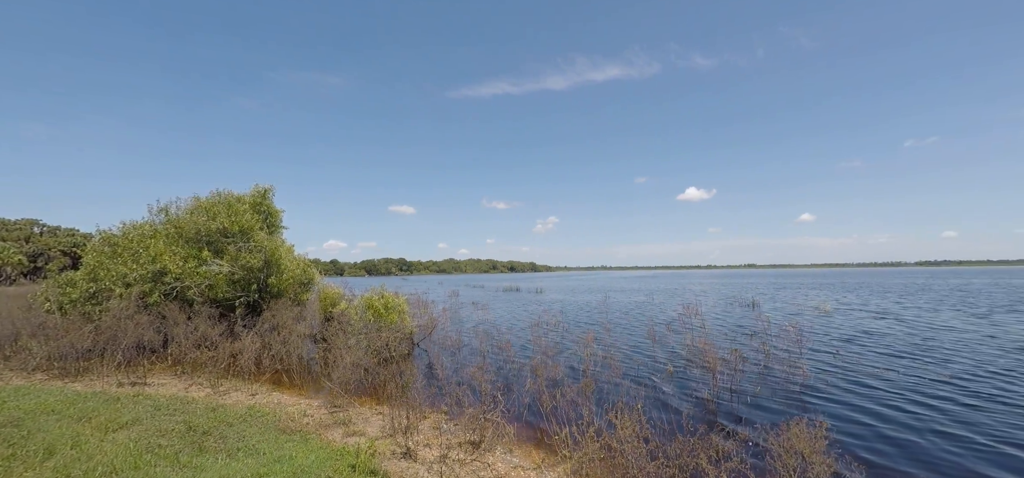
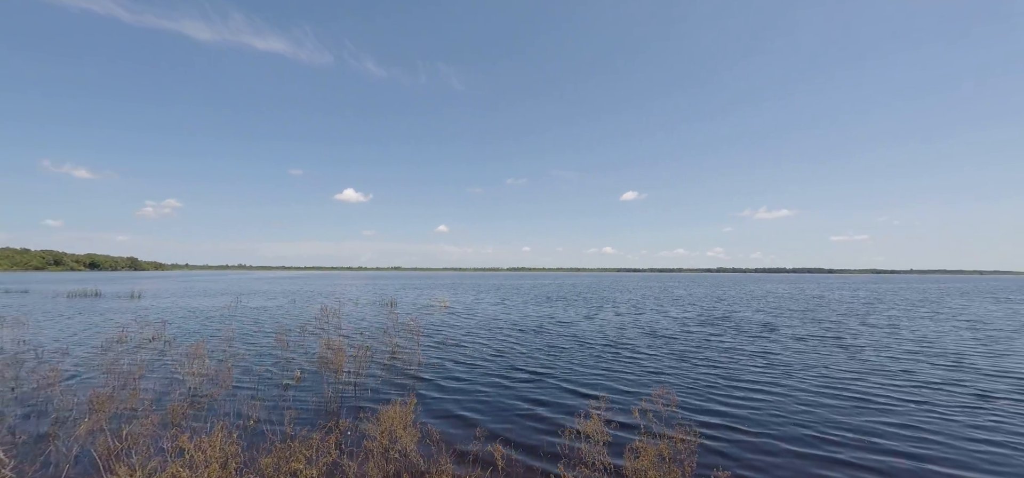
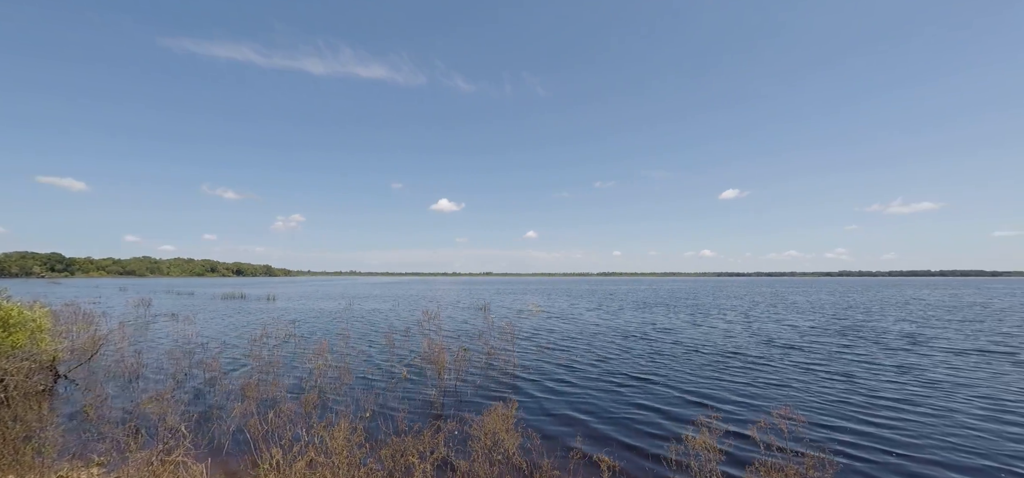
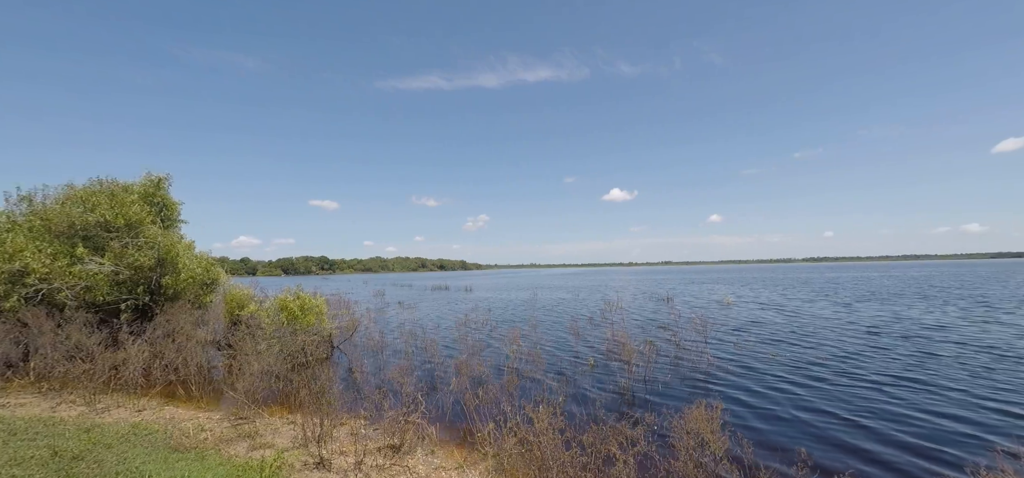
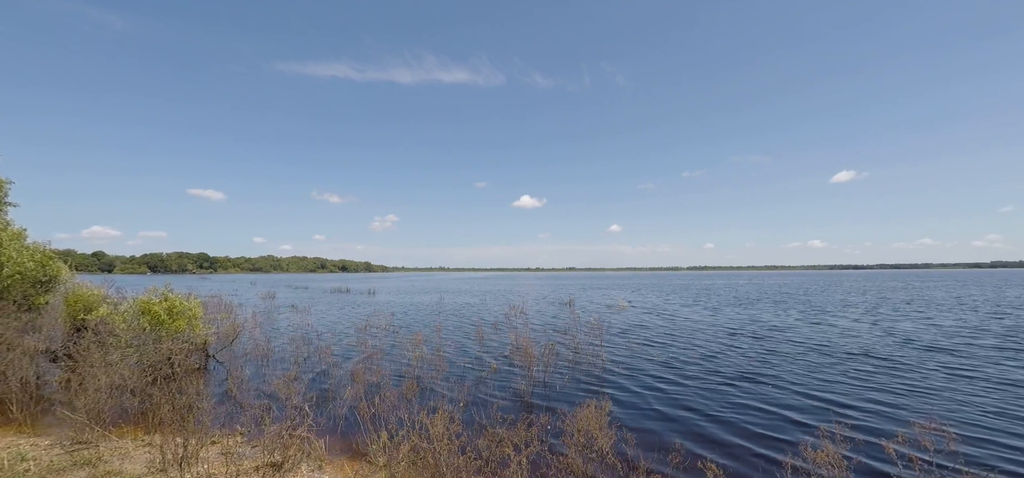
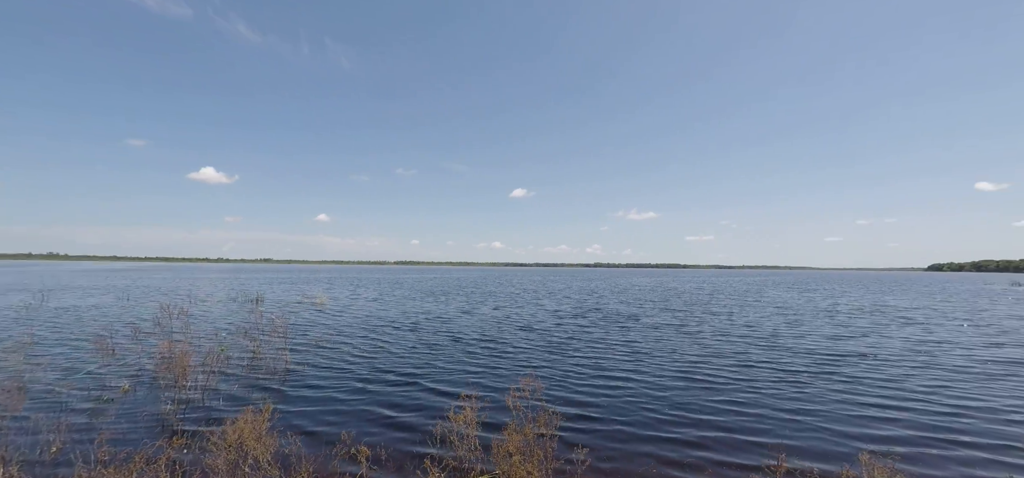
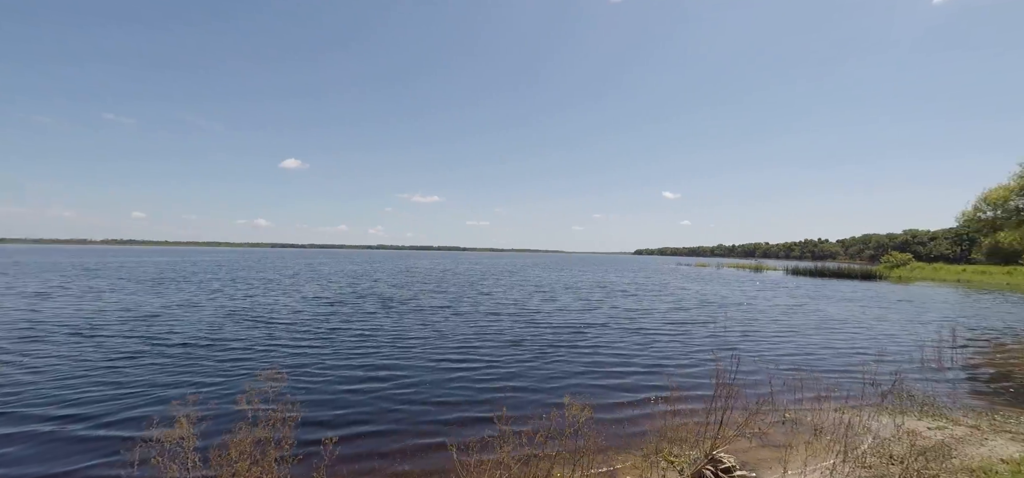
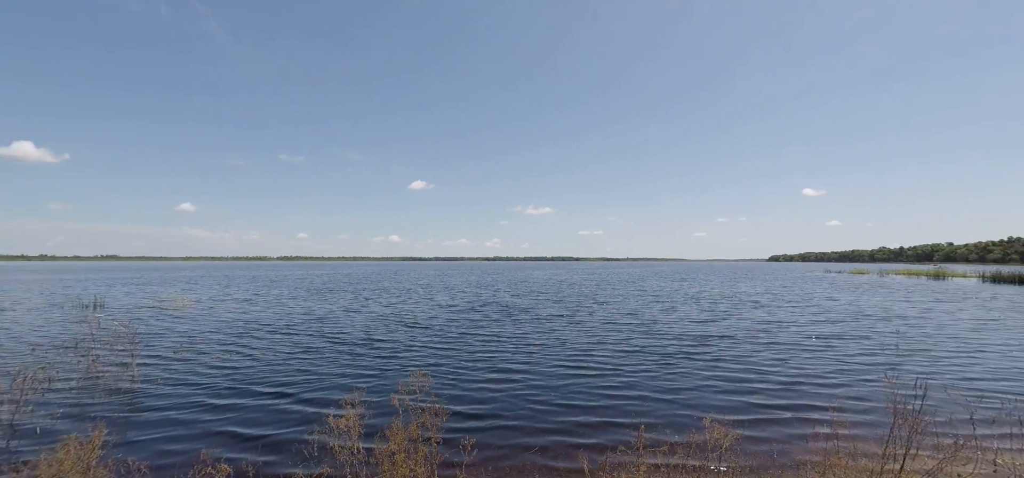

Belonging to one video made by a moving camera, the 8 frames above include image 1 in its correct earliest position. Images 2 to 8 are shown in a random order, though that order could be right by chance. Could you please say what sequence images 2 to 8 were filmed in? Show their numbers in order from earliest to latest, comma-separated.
4, 5, 3, 2, 6, 8, 7
